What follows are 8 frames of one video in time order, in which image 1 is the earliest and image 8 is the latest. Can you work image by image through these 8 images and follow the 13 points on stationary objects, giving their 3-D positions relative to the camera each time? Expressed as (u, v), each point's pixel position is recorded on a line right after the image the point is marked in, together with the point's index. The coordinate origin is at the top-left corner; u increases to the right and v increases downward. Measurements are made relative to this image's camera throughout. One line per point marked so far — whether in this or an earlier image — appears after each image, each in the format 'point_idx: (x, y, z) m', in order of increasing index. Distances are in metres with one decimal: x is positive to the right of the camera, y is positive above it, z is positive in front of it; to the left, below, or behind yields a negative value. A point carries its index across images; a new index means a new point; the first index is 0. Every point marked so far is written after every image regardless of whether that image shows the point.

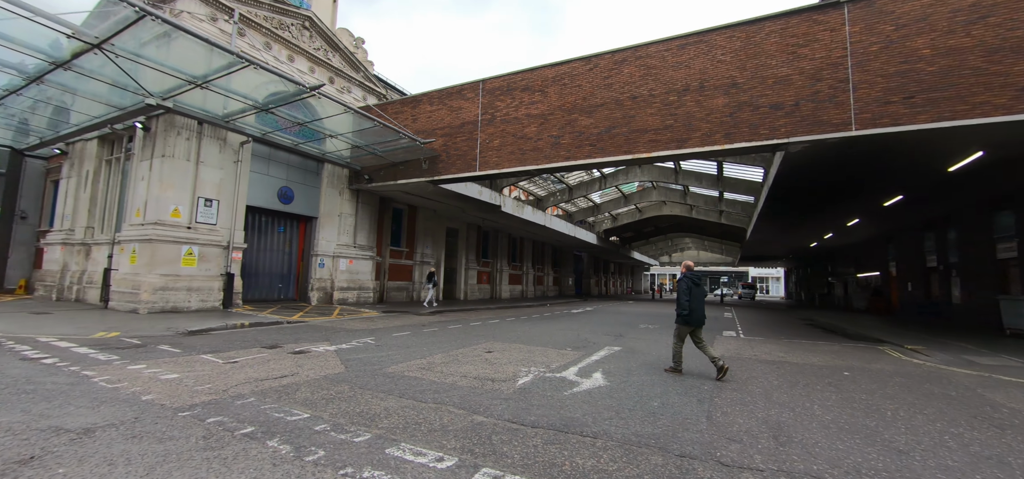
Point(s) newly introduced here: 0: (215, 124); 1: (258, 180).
0: (-9.1, +3.5, +13.1) m
1: (-8.7, +2.0, +14.7) m
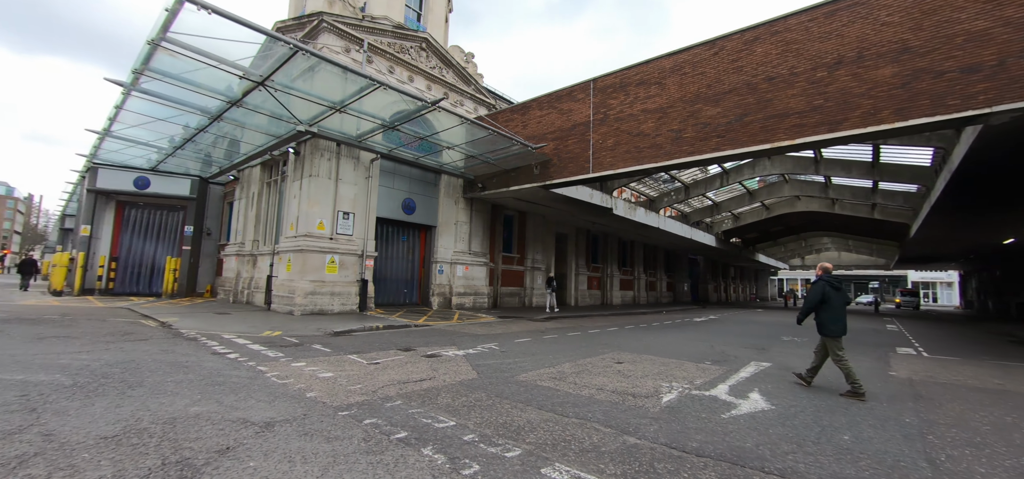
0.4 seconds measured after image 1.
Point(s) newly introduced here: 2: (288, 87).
0: (-5.4, +3.2, +14.4) m
1: (-4.7, +1.7, +15.8) m
2: (-6.0, +4.1, +11.4) m
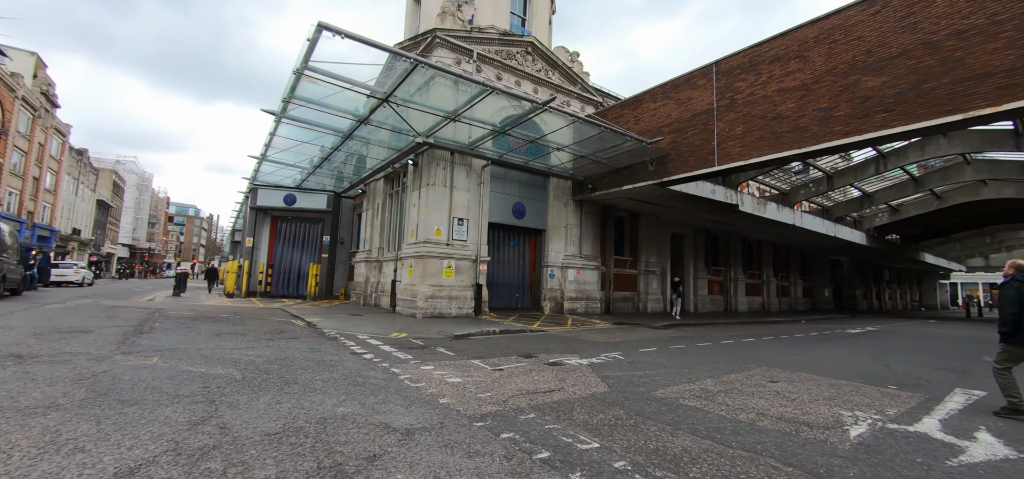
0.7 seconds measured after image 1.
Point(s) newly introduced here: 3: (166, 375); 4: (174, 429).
0: (-1.7, +3.0, +14.8) m
1: (-0.6, +1.5, +16.0) m
2: (-3.0, +3.9, +12.0) m
3: (-4.1, -1.6, +5.1) m
4: (-2.8, -1.6, +3.5) m
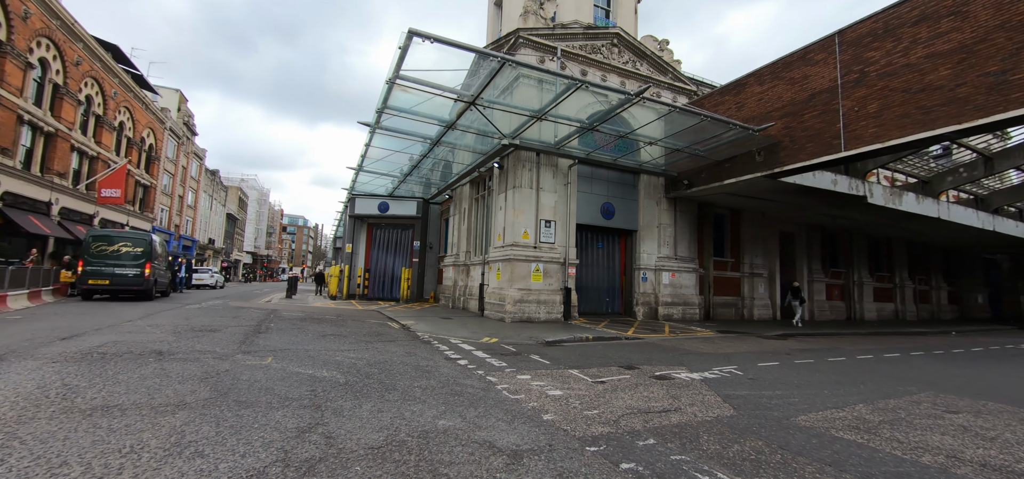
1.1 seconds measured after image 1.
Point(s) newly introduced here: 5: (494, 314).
0: (+1.2, +2.9, +14.3) m
1: (+2.6, +1.5, +15.3) m
2: (-0.5, +3.8, +11.9) m
3: (-2.9, -1.7, +5.2) m
4: (-1.9, -1.6, +3.5) m
5: (-0.6, -2.4, +13.7) m
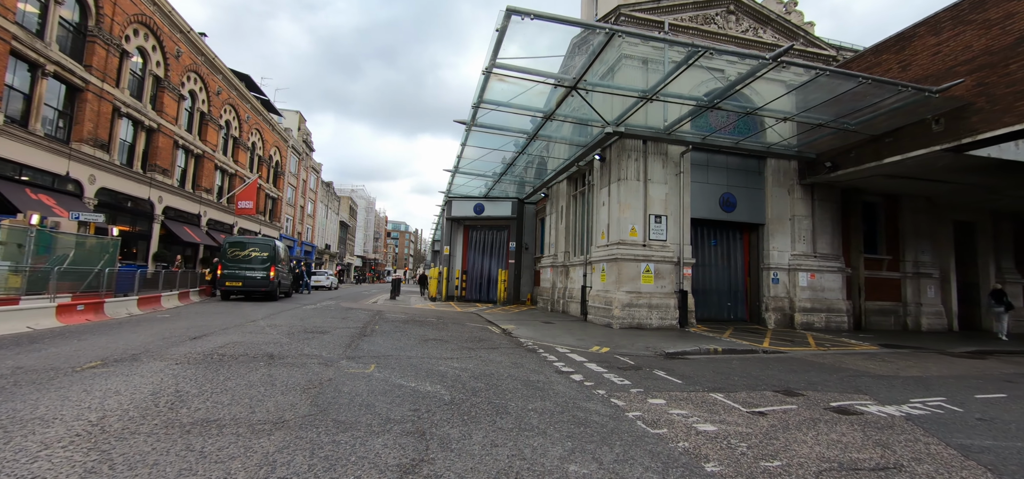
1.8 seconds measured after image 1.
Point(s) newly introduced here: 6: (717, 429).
0: (+4.4, +3.0, +12.8) m
1: (+5.9, +1.6, +13.5) m
2: (+2.1, +3.9, +10.8) m
3: (-1.5, -1.7, +4.7) m
4: (-0.8, -1.6, +2.8) m
5: (+2.5, -2.3, +12.5) m
6: (+2.0, -1.9, +4.3) m
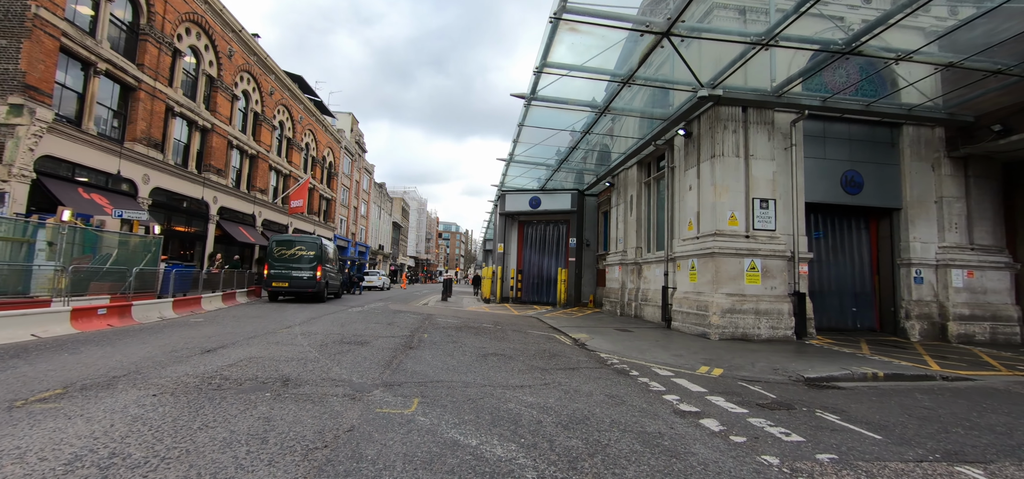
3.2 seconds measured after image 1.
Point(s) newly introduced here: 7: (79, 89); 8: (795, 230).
0: (+6.0, +3.3, +10.3) m
1: (+7.7, +1.9, +10.8) m
2: (+3.5, +4.1, +8.6) m
3: (-0.6, -1.5, +3.0) m
4: (-0.2, -1.4, +1.0) m
5: (+4.2, -2.1, +10.2) m
6: (+2.8, -1.7, +2.1) m
7: (-14.1, +4.9, +13.9) m
8: (+6.7, +0.2, +10.1) m
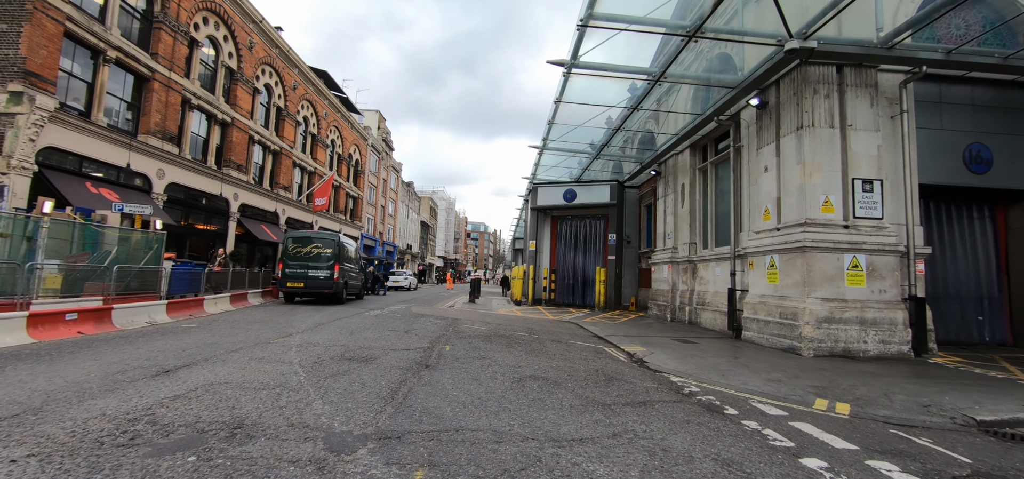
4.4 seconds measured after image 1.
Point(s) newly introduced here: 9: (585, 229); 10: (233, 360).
0: (+6.8, +3.4, +8.3) m
1: (+8.5, +2.0, +8.7) m
2: (+4.2, +4.2, +6.7) m
3: (-0.3, -1.3, +1.4) m
4: (-0.1, -1.2, -0.6) m
5: (+5.0, -1.9, +8.3) m
6: (+3.0, -1.5, +0.3) m
7: (-13.1, +5.0, +13.2) m
8: (+7.4, +0.4, +8.0) m
9: (+3.2, +0.5, +19.1) m
10: (-3.5, -1.5, +5.3) m
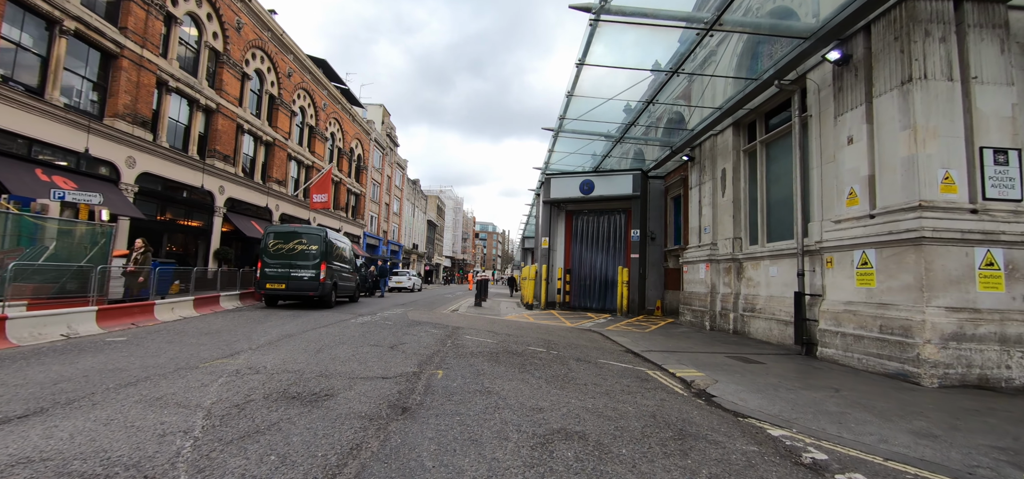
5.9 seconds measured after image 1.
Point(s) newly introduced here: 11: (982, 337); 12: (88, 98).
0: (+7.0, +3.6, +6.3) m
1: (+8.7, +2.2, +6.6) m
2: (+4.3, +4.4, +4.7) m
3: (-0.3, -1.2, -0.5) m
4: (0.0, -1.1, -2.5) m
5: (+5.2, -1.8, +6.4) m
6: (+3.1, -1.4, -1.6) m
7: (-12.8, +5.1, +11.6) m
8: (+7.6, +0.6, +6.0) m
9: (+3.7, +0.6, +17.2) m
10: (-3.3, -1.4, +3.5) m
11: (+6.1, -1.2, +5.5) m
12: (-12.8, +4.3, +12.8) m
